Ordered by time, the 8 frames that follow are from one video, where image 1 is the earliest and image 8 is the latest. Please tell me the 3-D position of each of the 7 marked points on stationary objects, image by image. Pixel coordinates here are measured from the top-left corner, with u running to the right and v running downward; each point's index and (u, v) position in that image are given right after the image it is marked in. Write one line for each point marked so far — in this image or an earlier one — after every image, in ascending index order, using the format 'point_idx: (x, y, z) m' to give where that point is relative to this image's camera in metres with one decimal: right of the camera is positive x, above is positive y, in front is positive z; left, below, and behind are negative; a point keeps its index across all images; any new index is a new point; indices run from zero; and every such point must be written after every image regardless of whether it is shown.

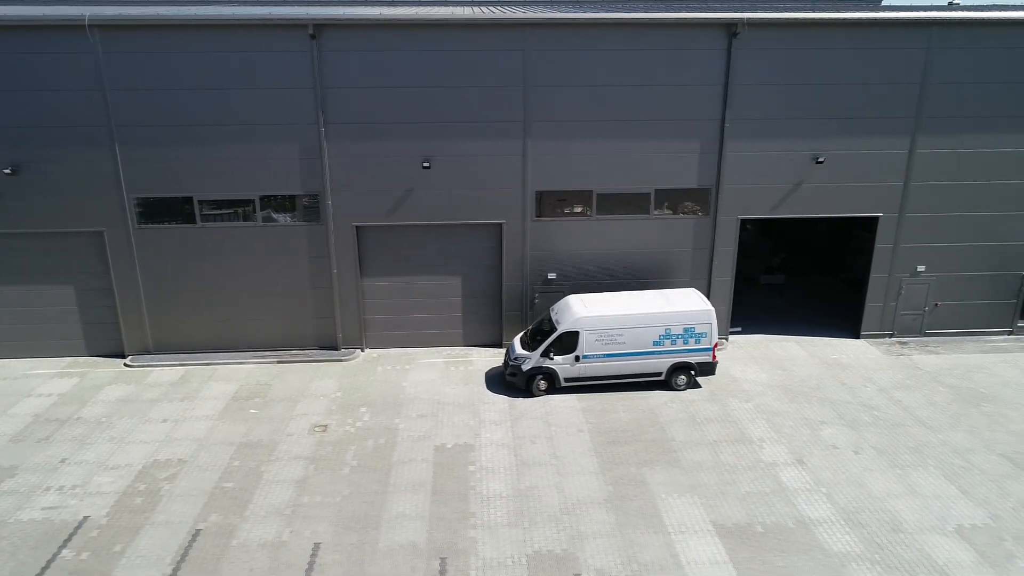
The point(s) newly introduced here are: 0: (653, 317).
0: (+2.2, -0.5, +13.8) m
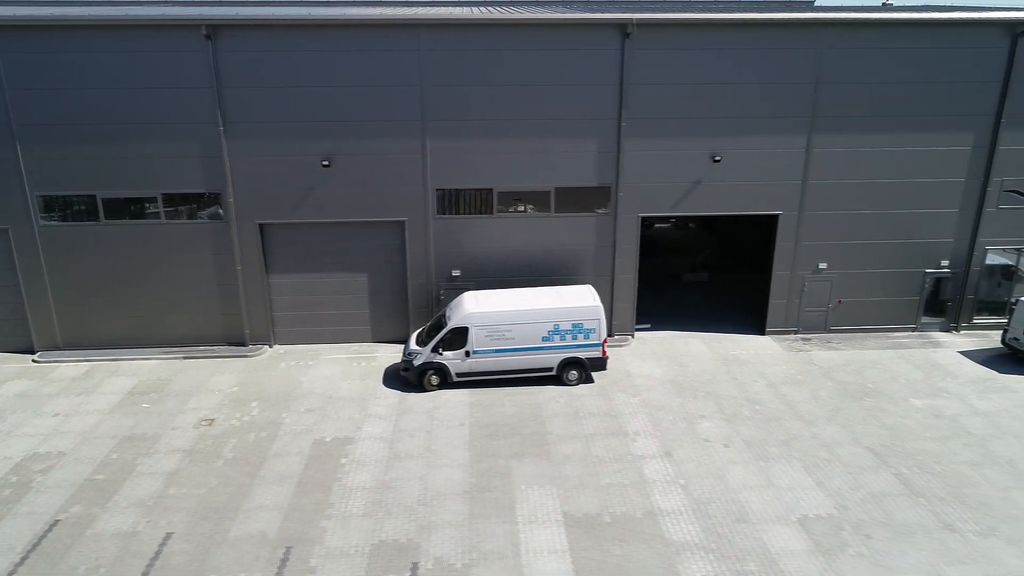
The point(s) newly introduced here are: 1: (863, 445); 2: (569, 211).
0: (+0.5, -0.4, +14.0) m
1: (+5.0, -2.2, +12.4) m
2: (+1.0, +1.4, +16.0) m
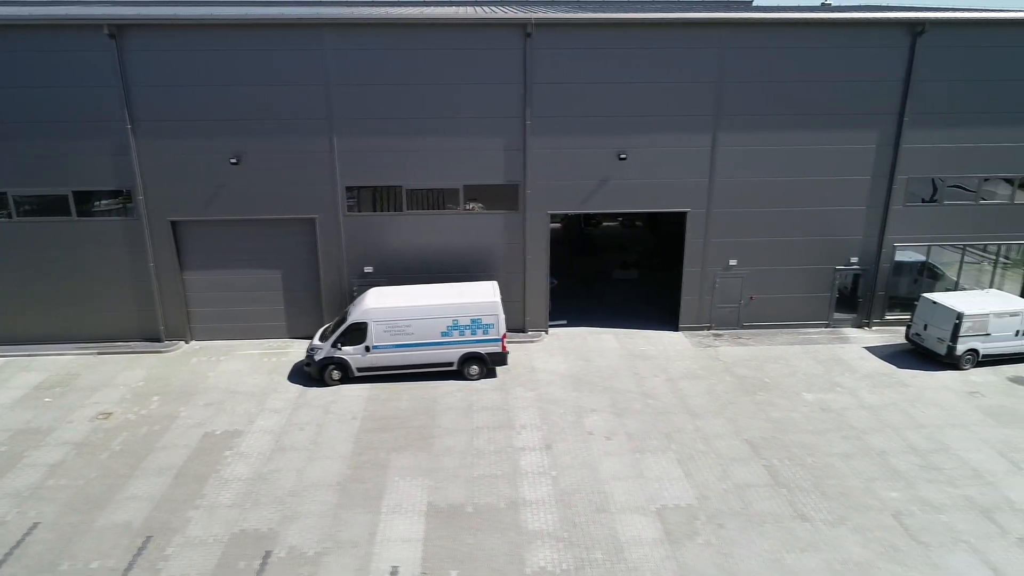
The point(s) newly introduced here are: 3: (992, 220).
0: (-1.2, -0.3, +14.2) m
1: (+3.3, -2.1, +12.6) m
2: (-0.6, +1.5, +16.1) m
3: (+9.2, +1.3, +16.8) m
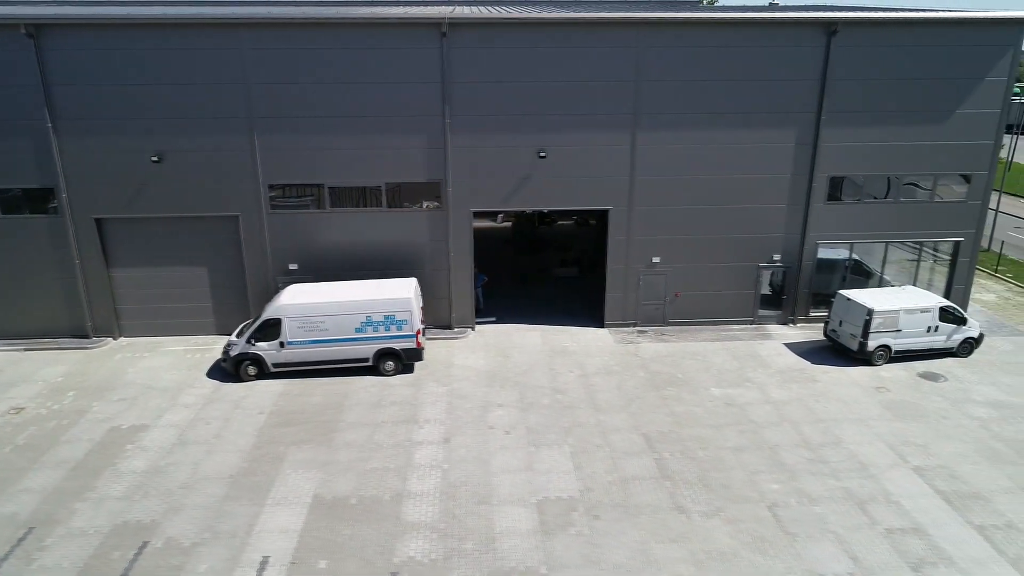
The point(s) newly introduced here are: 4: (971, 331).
0: (-2.6, -0.3, +14.3) m
1: (+1.9, -2.1, +12.7) m
2: (-2.1, +1.5, +16.3) m
3: (+7.8, +1.4, +17.0) m
4: (+8.2, -0.8, +15.5) m
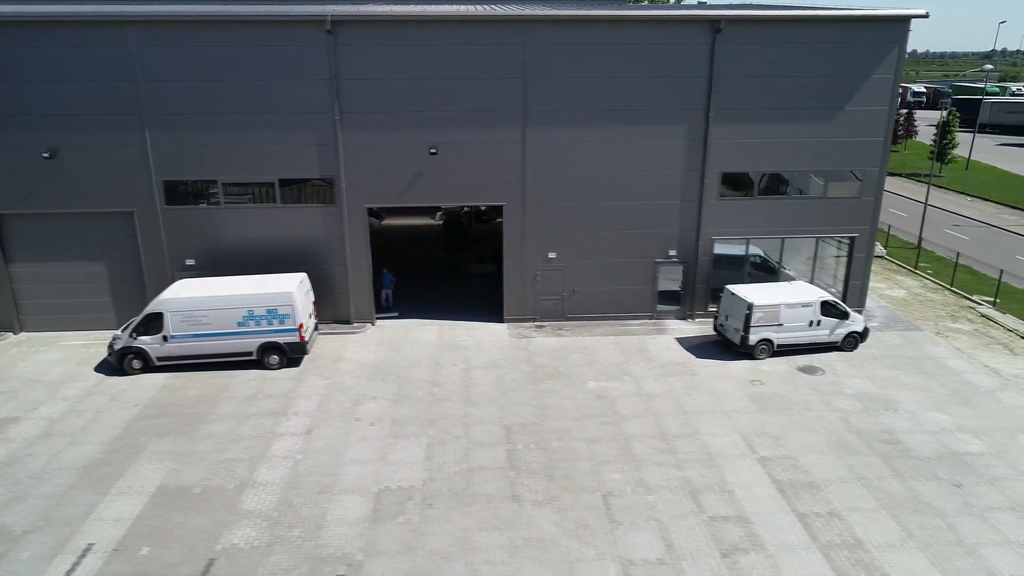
0: (-4.6, -0.2, +14.5) m
1: (-0.1, -2.0, +12.9) m
2: (-4.1, +1.6, +16.5) m
3: (+5.8, +1.5, +17.2) m
4: (+6.2, -0.7, +15.7) m
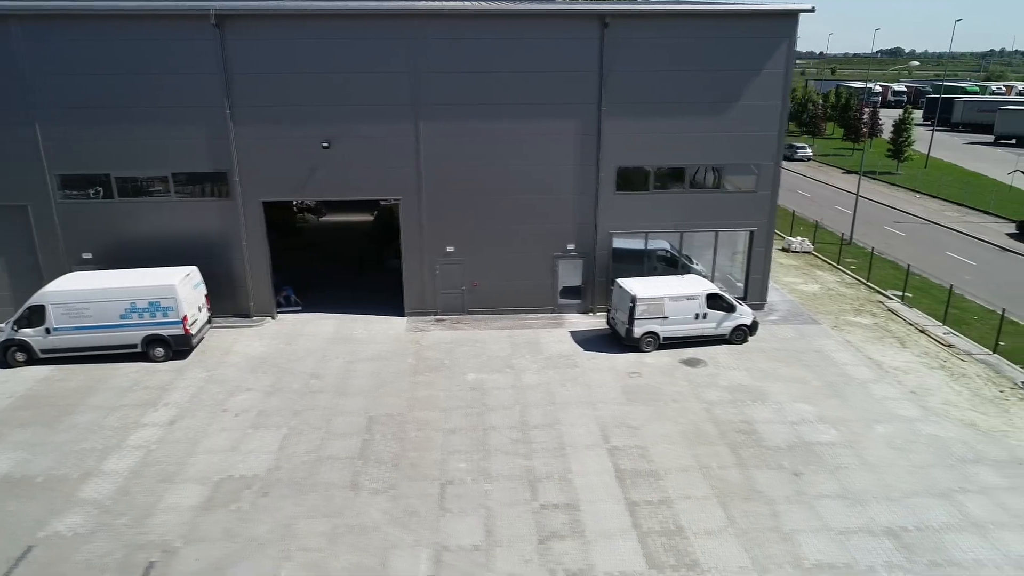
0: (-6.6, -0.1, +14.6) m
1: (-2.1, -1.9, +13.0) m
2: (-6.1, +1.7, +16.5) m
3: (+3.8, +1.6, +17.3) m
4: (+4.2, -0.5, +15.8) m
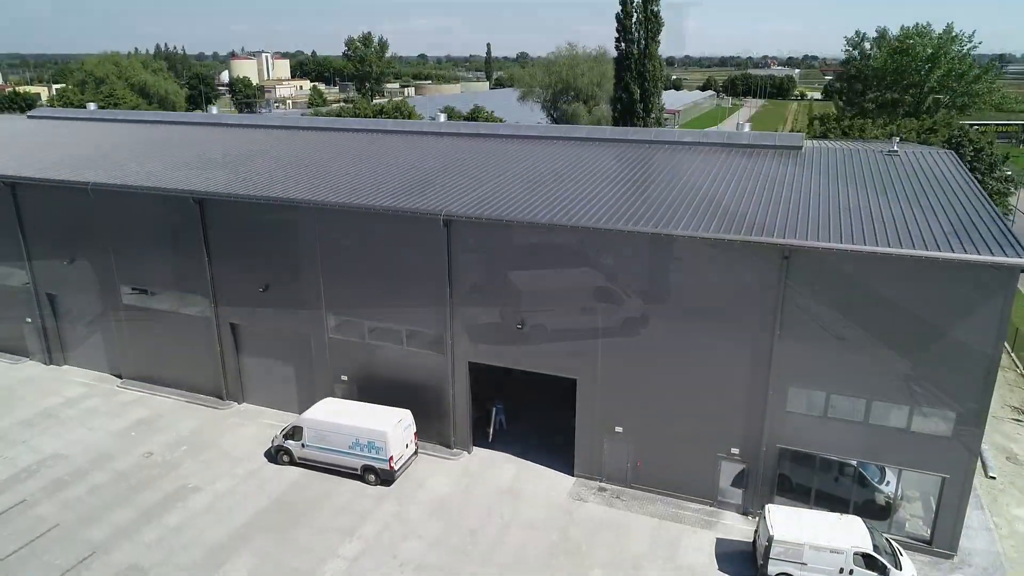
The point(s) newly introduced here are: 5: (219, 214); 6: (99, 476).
0: (-7.9, -0.6, +14.7) m
1: (-3.4, -2.4, +13.1) m
2: (-7.4, +1.2, +16.7) m
3: (+2.4, +1.1, +17.5) m
4: (+2.8, -1.0, +16.0) m
5: (-4.8, +1.3, +16.8) m
6: (-5.6, -2.7, +12.1) m
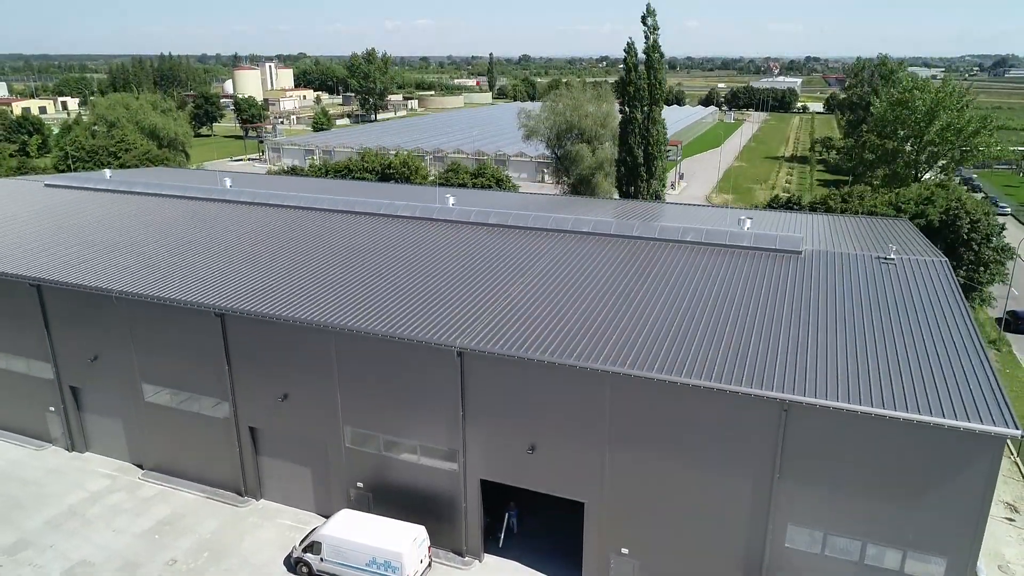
0: (-7.8, -2.3, +15.3) m
1: (-3.3, -4.1, +13.6) m
2: (-7.2, -0.5, +17.3) m
3: (+2.6, -0.7, +18.0) m
4: (+3.0, -2.8, +16.5) m
5: (-4.7, -0.4, +17.3) m
6: (-5.4, -4.4, +12.6) m
